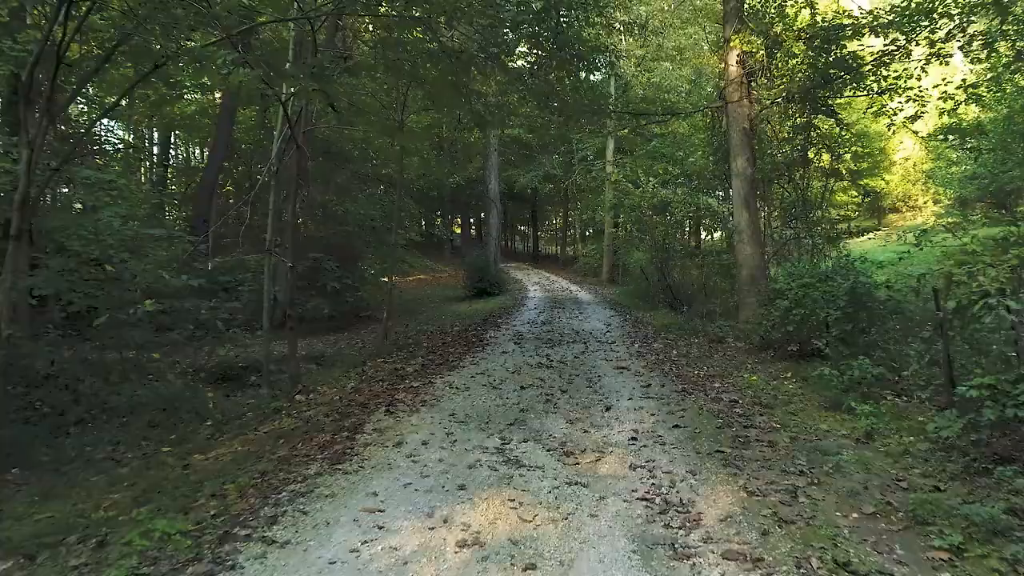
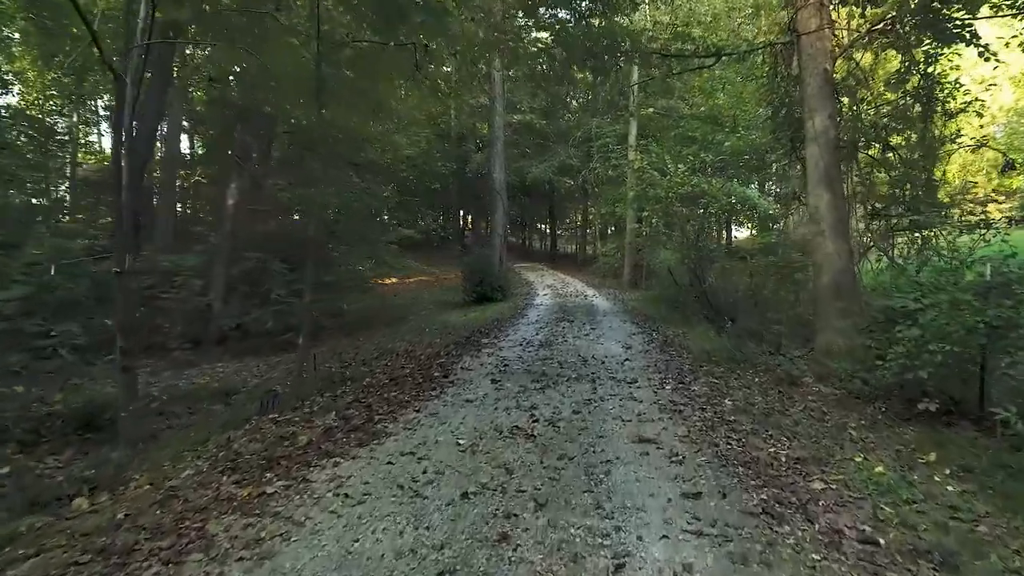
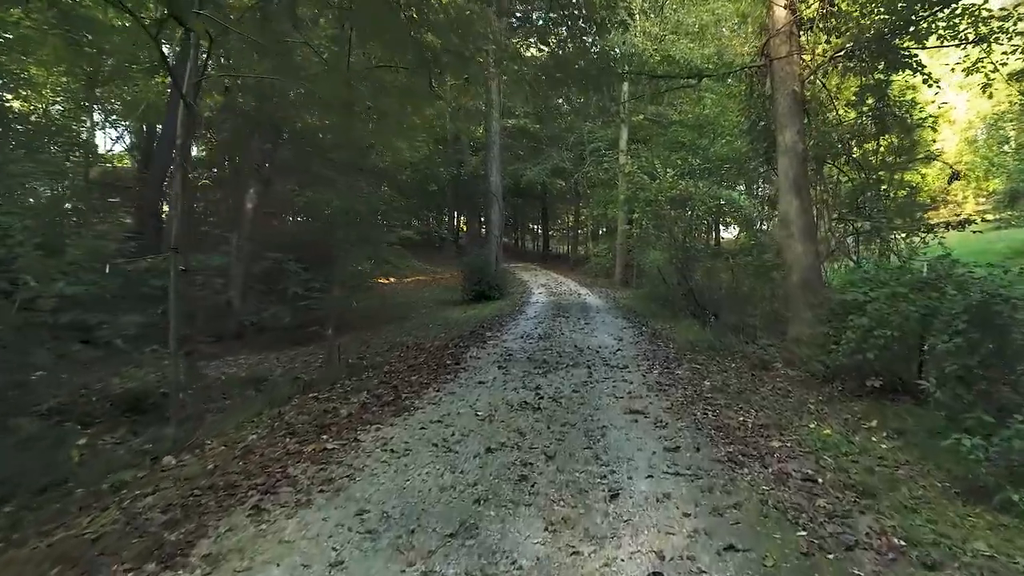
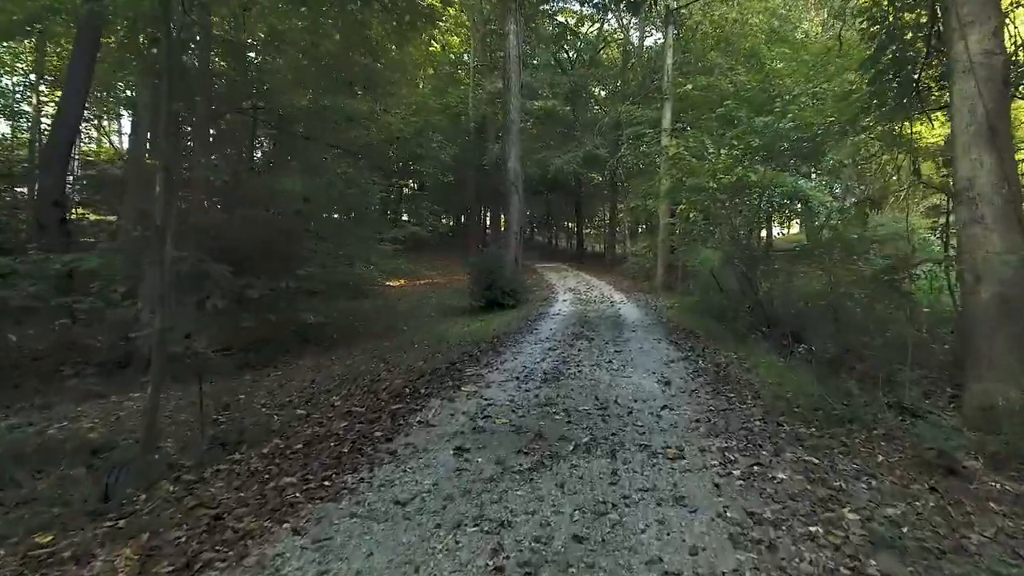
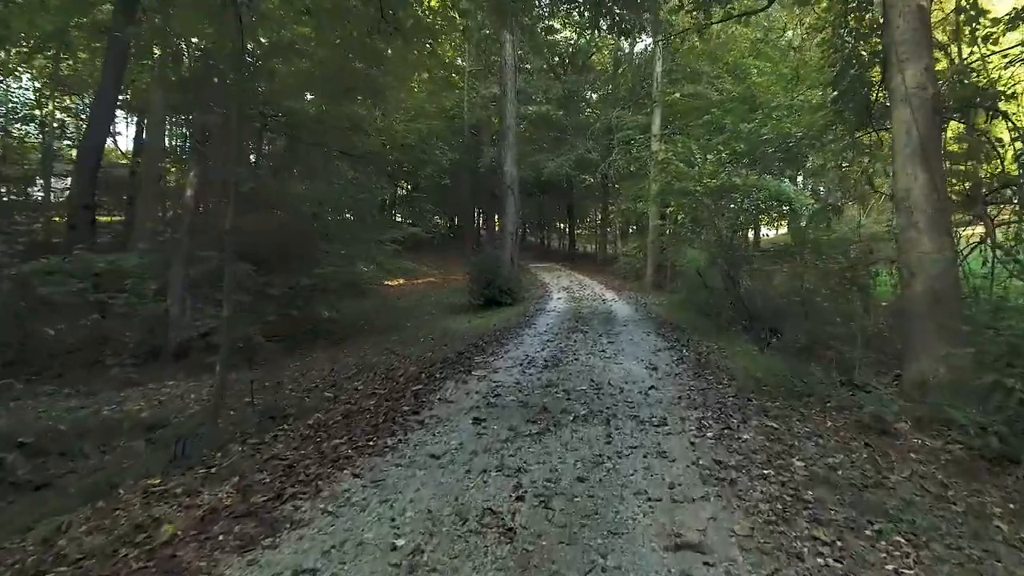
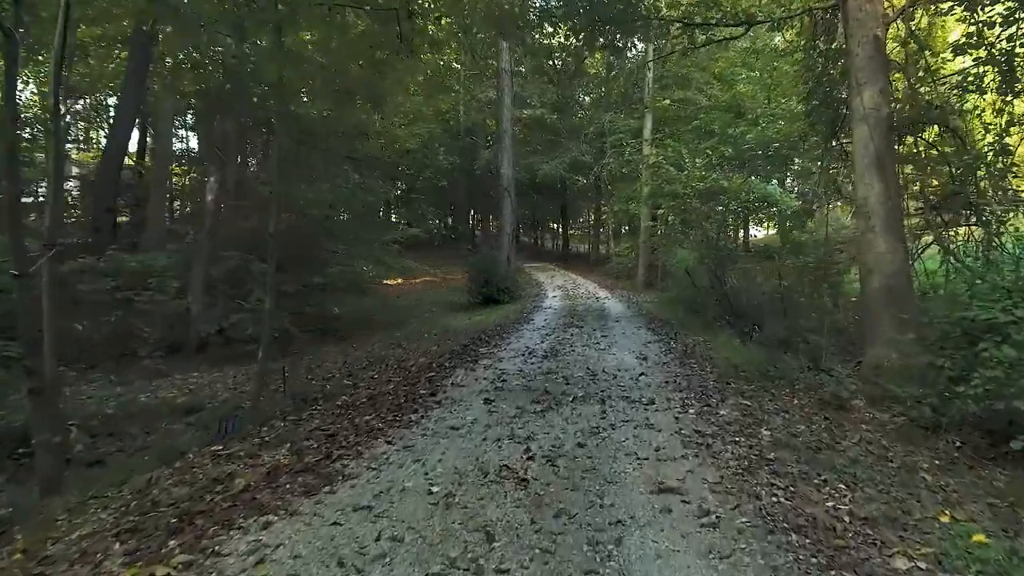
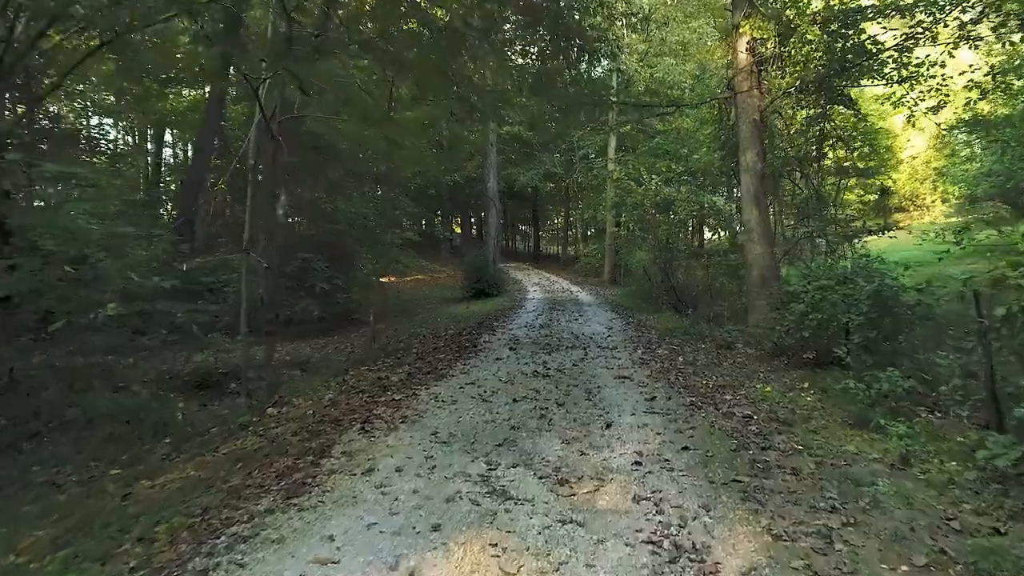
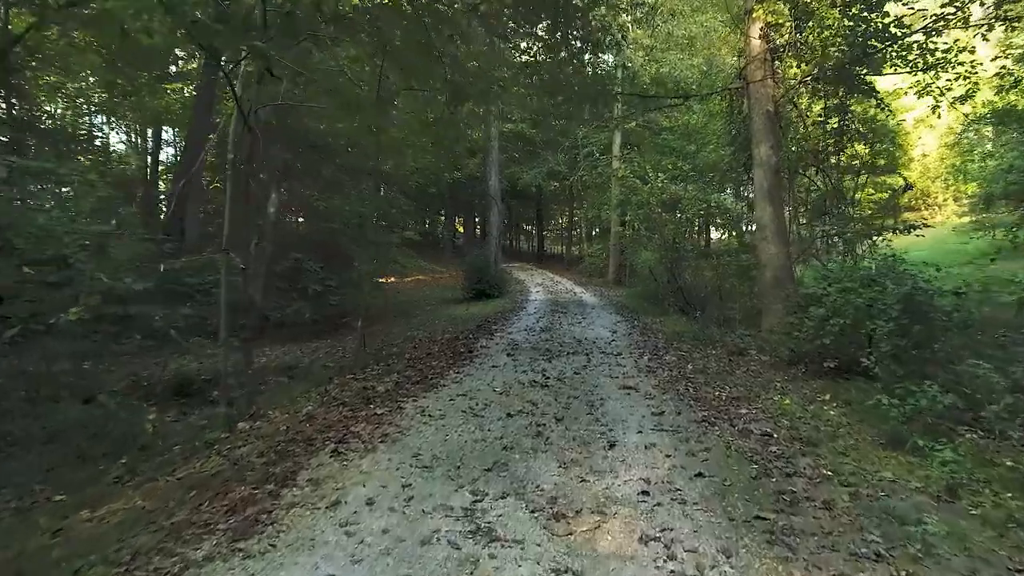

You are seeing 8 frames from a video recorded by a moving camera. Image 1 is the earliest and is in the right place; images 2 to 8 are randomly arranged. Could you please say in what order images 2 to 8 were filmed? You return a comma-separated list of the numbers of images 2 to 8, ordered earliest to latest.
7, 8, 3, 2, 6, 5, 4
